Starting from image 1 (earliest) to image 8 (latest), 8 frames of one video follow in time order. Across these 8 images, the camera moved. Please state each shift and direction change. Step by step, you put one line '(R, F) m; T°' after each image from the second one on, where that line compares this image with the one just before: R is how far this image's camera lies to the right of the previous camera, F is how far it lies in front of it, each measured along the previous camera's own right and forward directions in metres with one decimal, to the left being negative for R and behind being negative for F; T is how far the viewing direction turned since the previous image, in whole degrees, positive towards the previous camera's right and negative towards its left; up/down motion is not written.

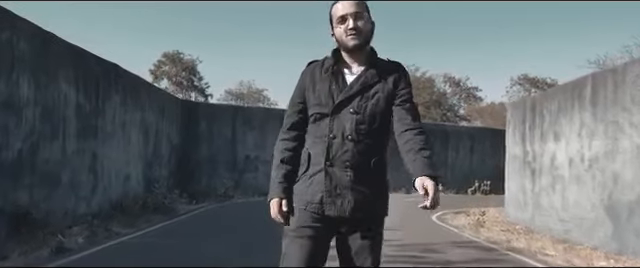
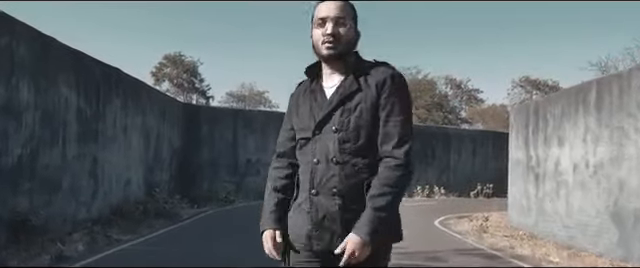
(0.0, +0.1) m; 0°
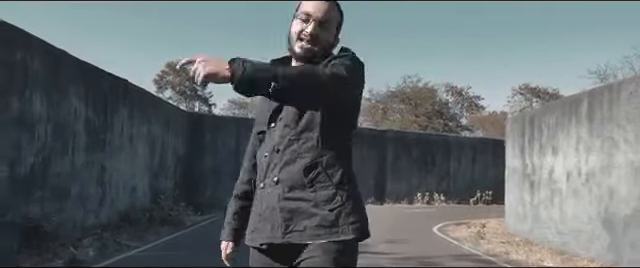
(0.0, -0.4) m; 0°
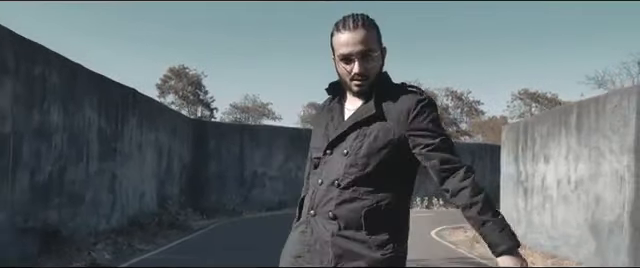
(0.0, -0.6) m; 0°
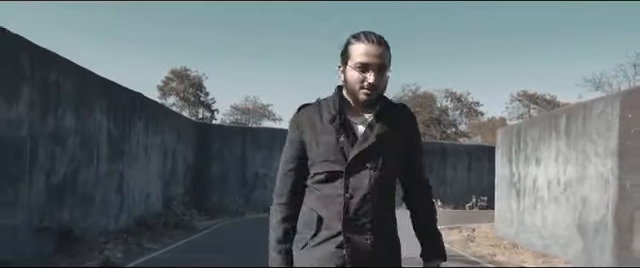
(0.0, -0.5) m; 0°
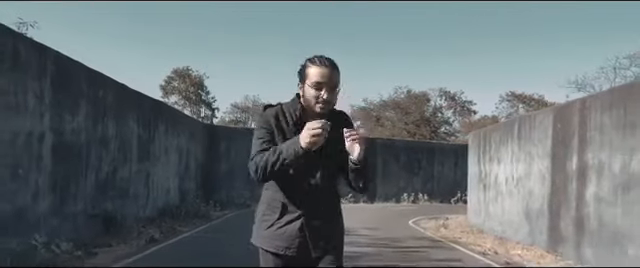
(0.0, -2.6) m; 0°
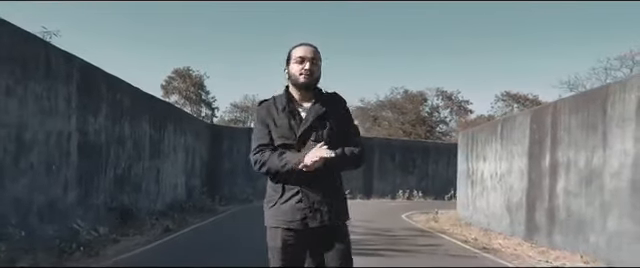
(0.0, -1.3) m; 0°
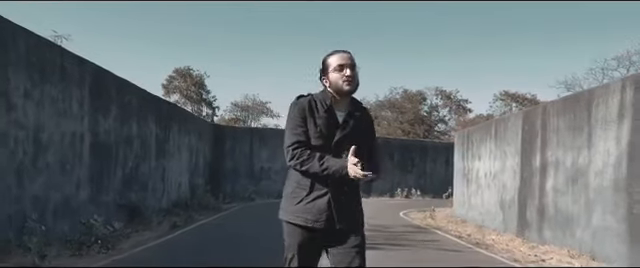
(0.0, -0.6) m; 0°
